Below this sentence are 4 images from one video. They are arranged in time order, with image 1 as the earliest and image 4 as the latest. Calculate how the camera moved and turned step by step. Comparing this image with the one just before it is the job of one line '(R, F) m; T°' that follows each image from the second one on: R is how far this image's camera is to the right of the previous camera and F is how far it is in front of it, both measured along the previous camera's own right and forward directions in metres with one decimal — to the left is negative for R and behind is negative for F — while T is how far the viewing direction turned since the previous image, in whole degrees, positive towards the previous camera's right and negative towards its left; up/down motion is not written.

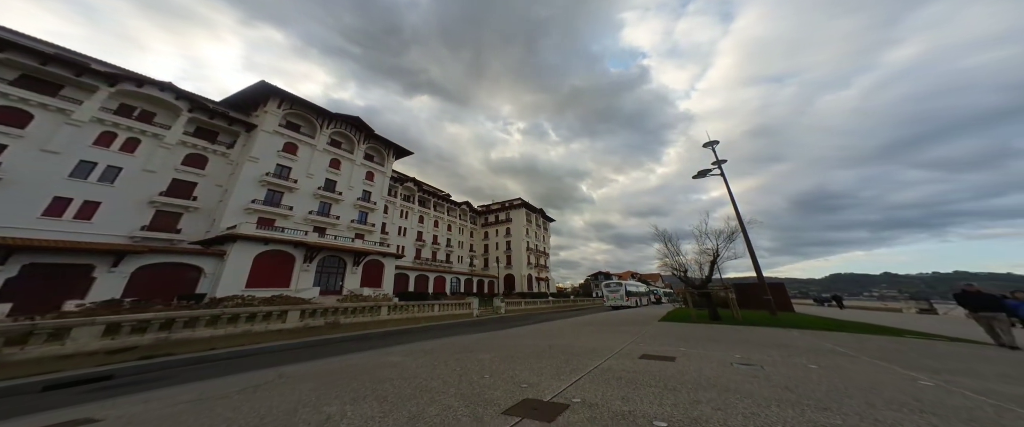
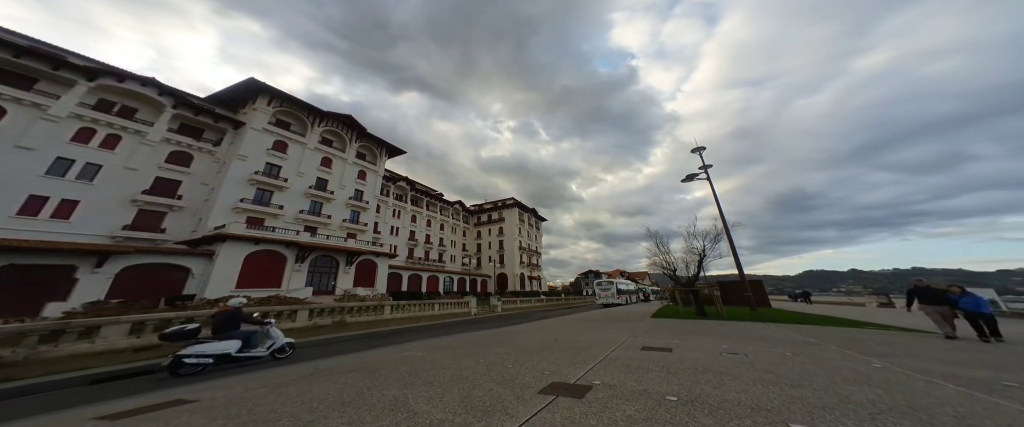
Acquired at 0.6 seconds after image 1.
(-0.5, -0.5) m; +2°
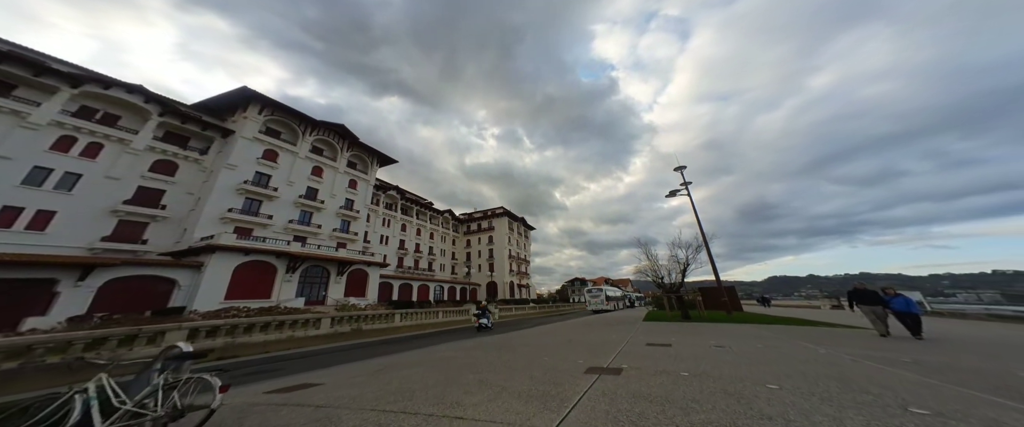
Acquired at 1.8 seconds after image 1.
(-1.0, -1.0) m; +3°
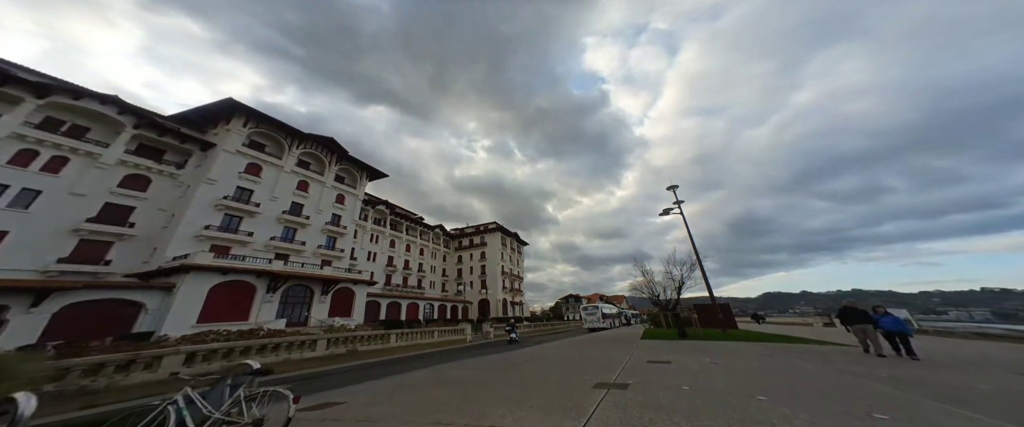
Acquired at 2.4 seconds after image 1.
(-0.3, -0.4) m; +1°
